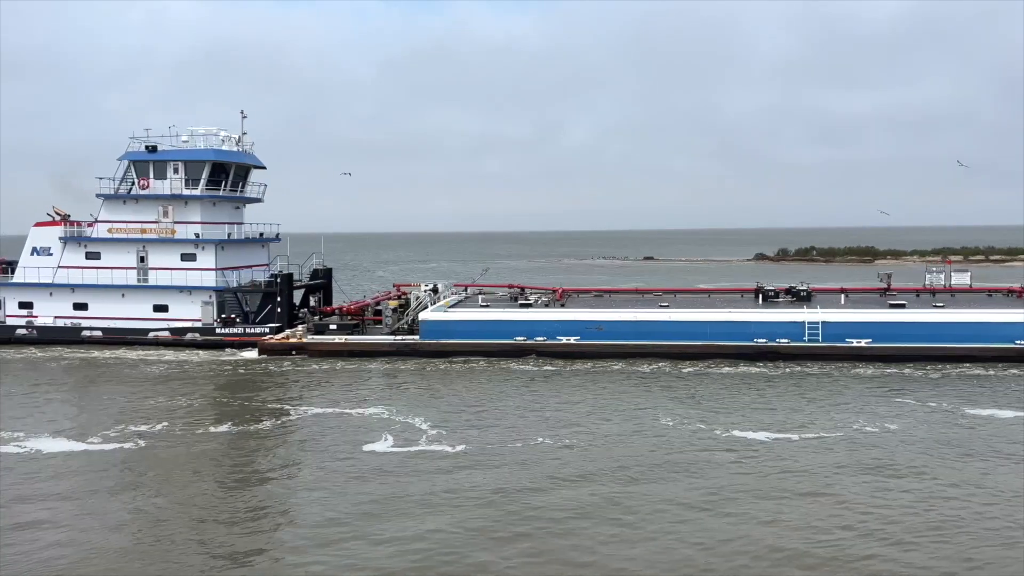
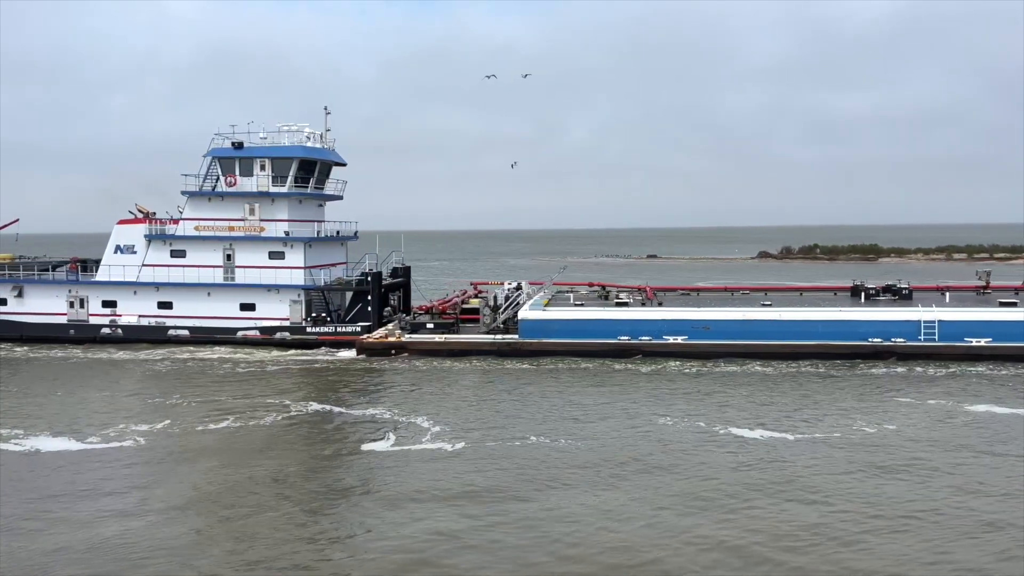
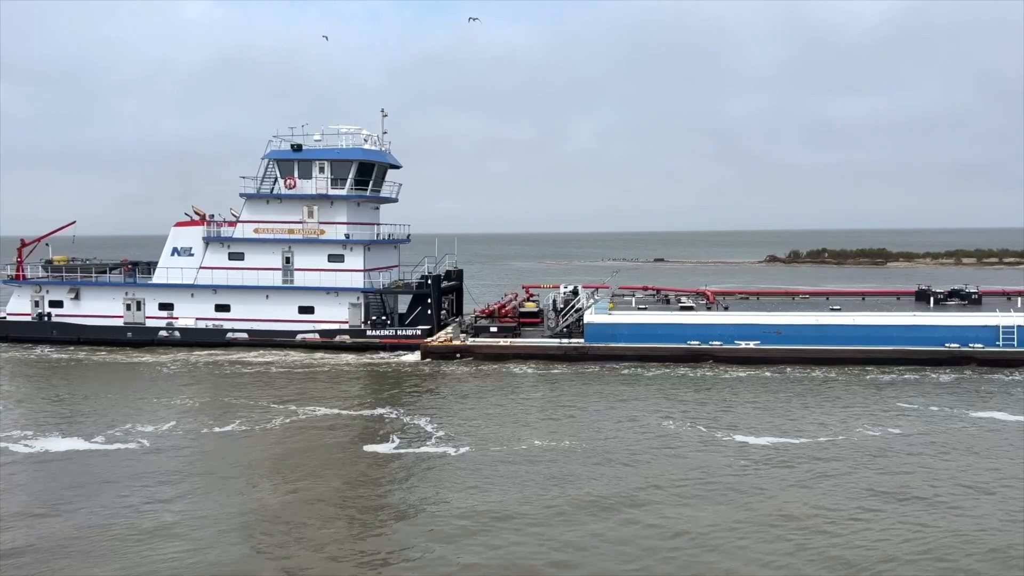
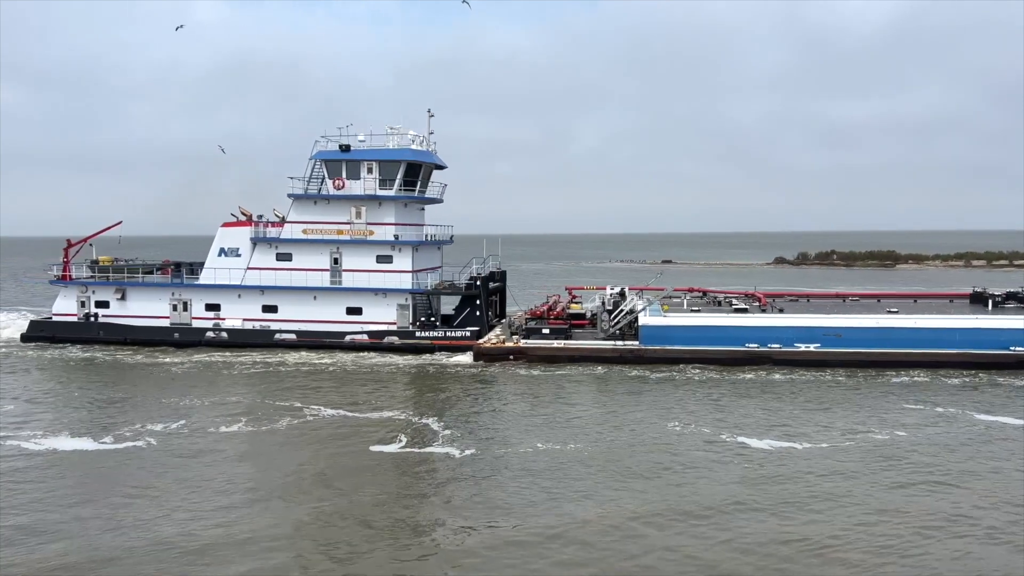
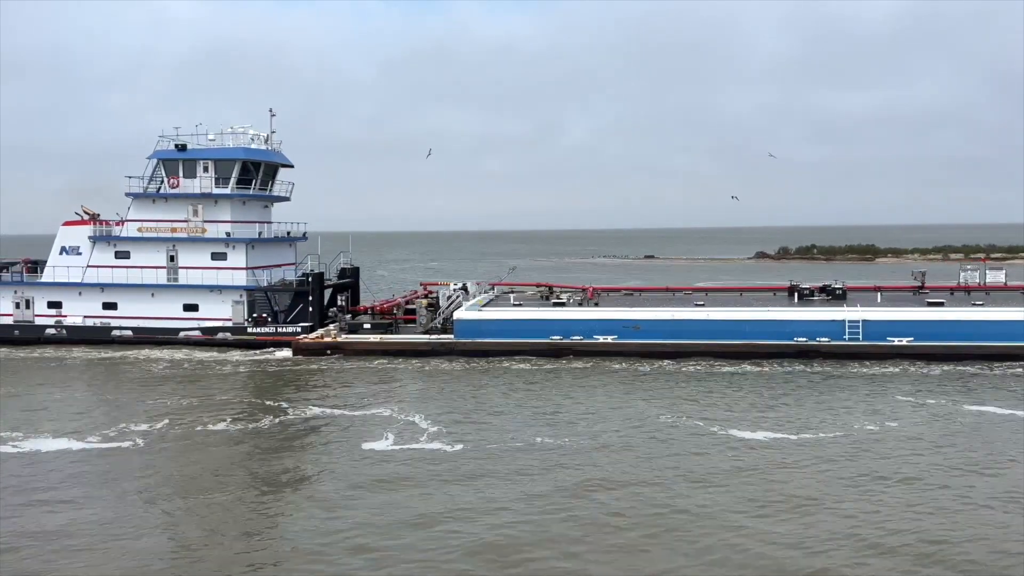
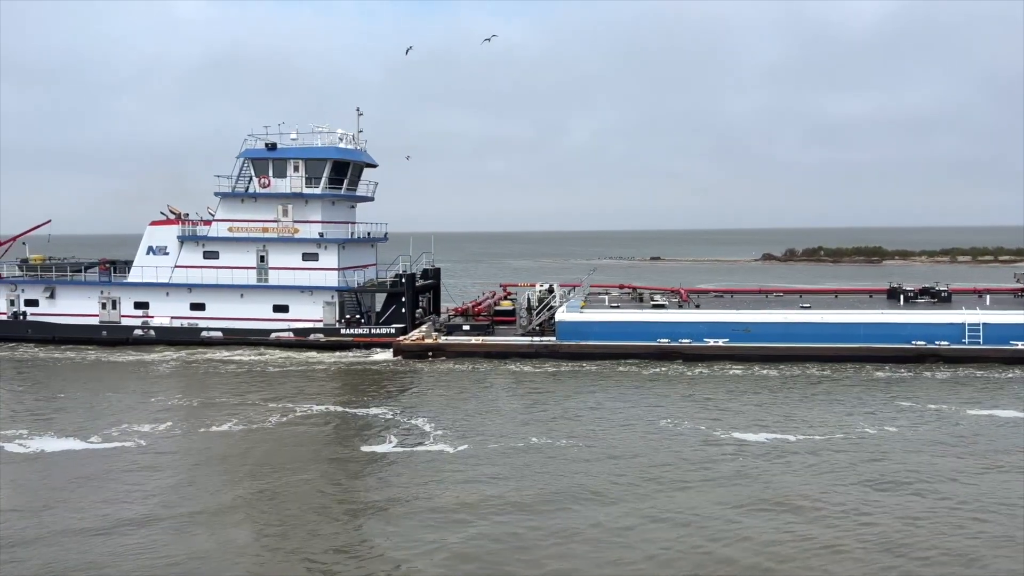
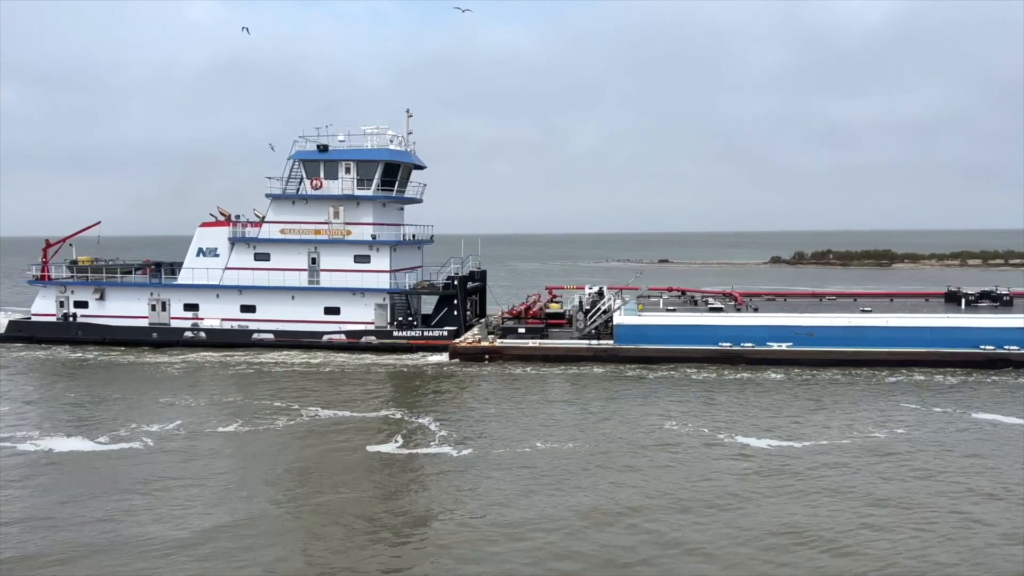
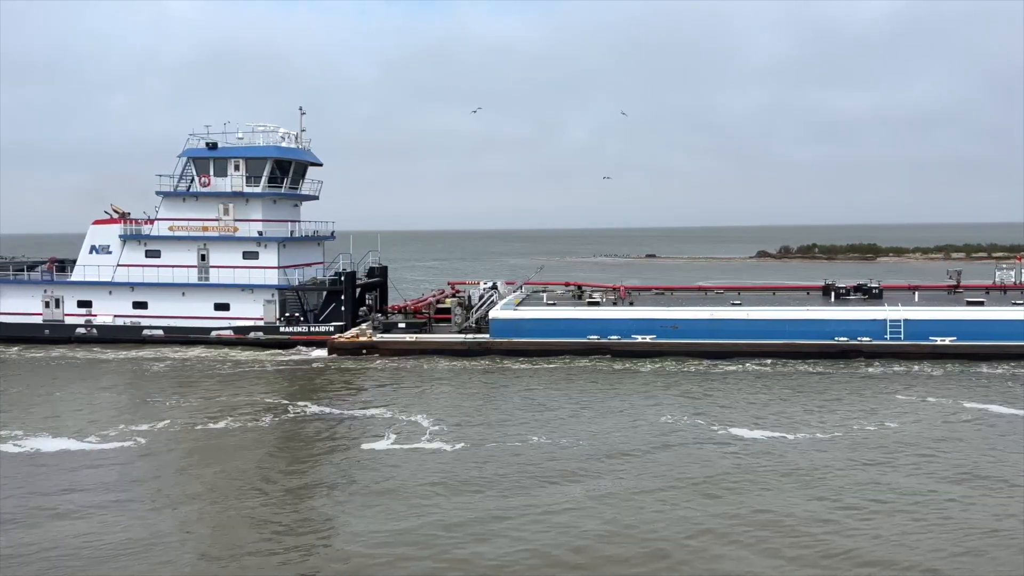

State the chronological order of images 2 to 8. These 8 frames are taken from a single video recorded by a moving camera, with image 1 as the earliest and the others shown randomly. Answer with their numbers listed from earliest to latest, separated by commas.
5, 8, 2, 6, 3, 7, 4
